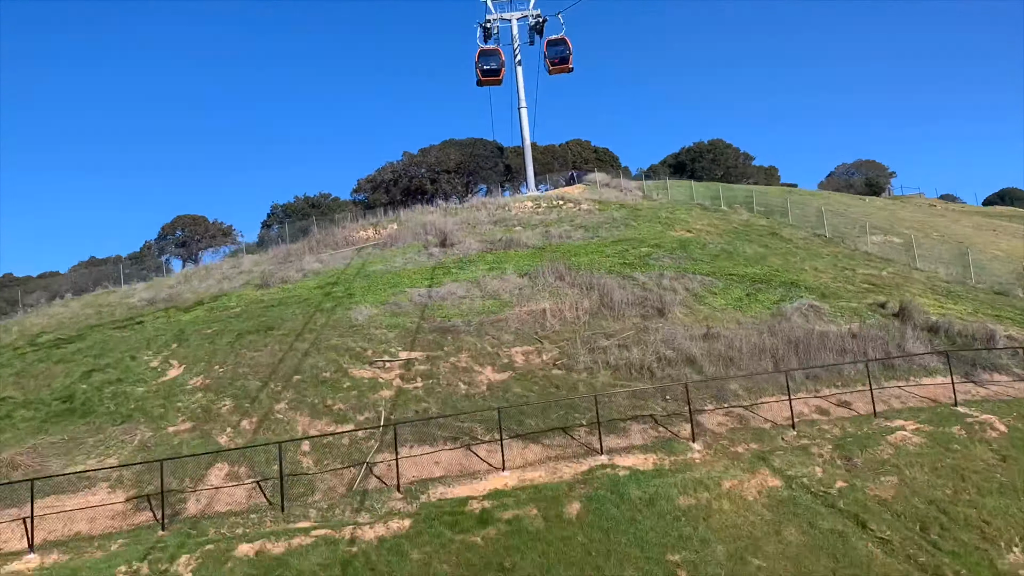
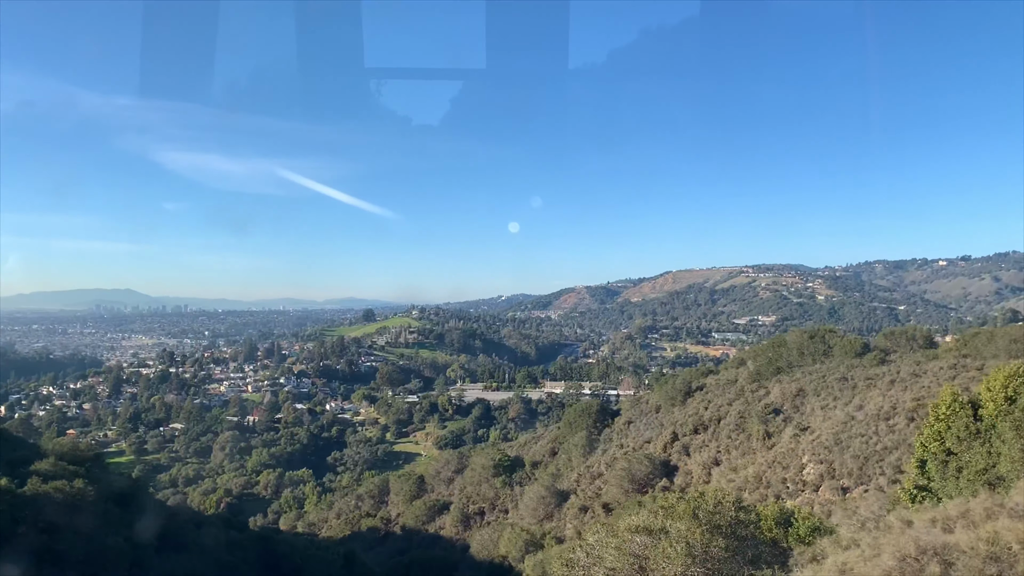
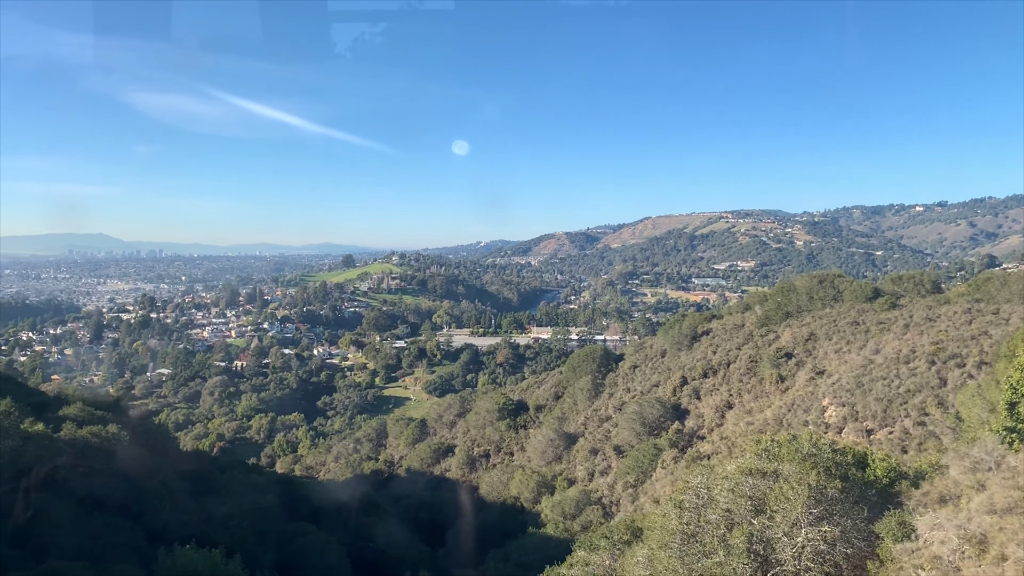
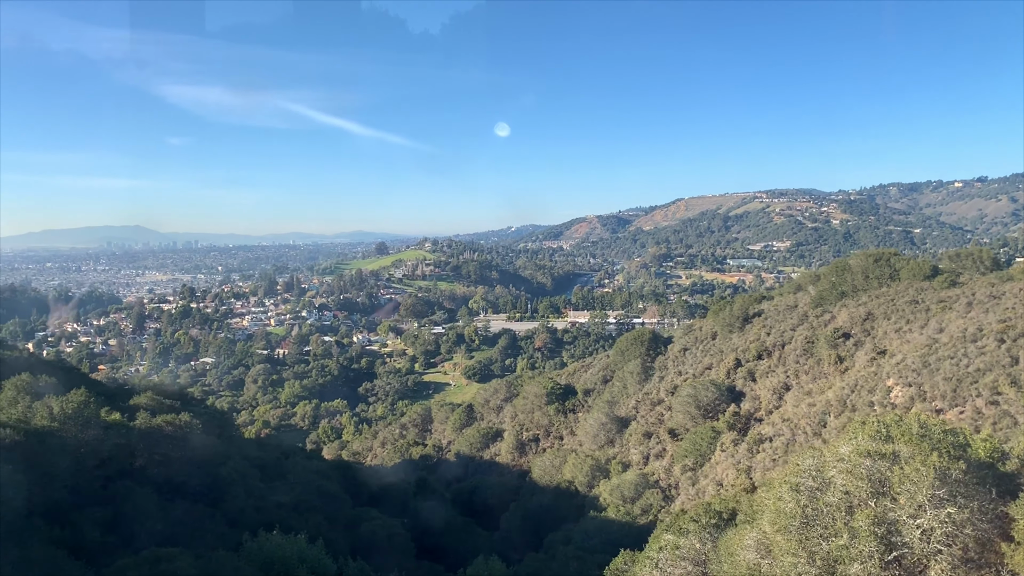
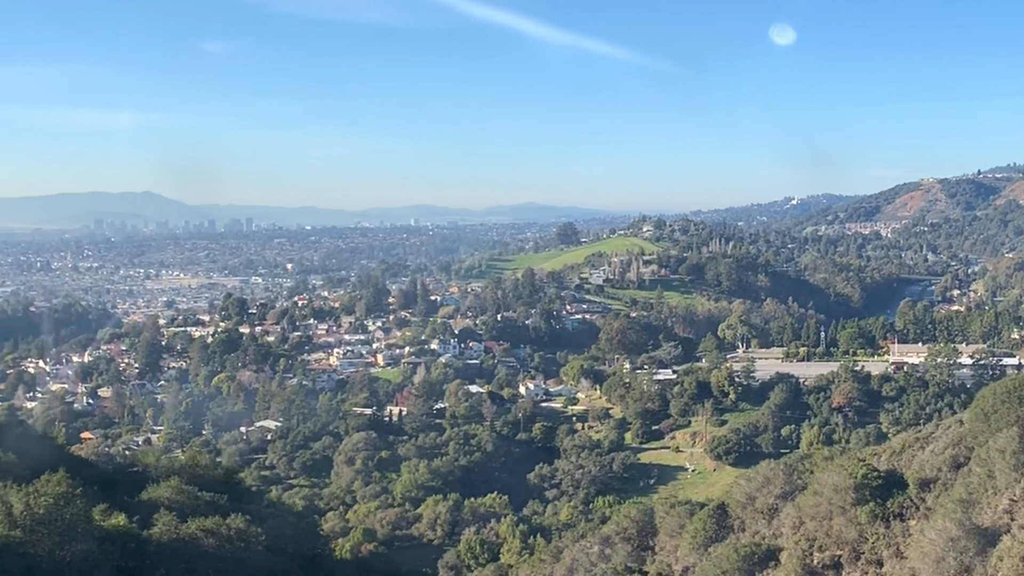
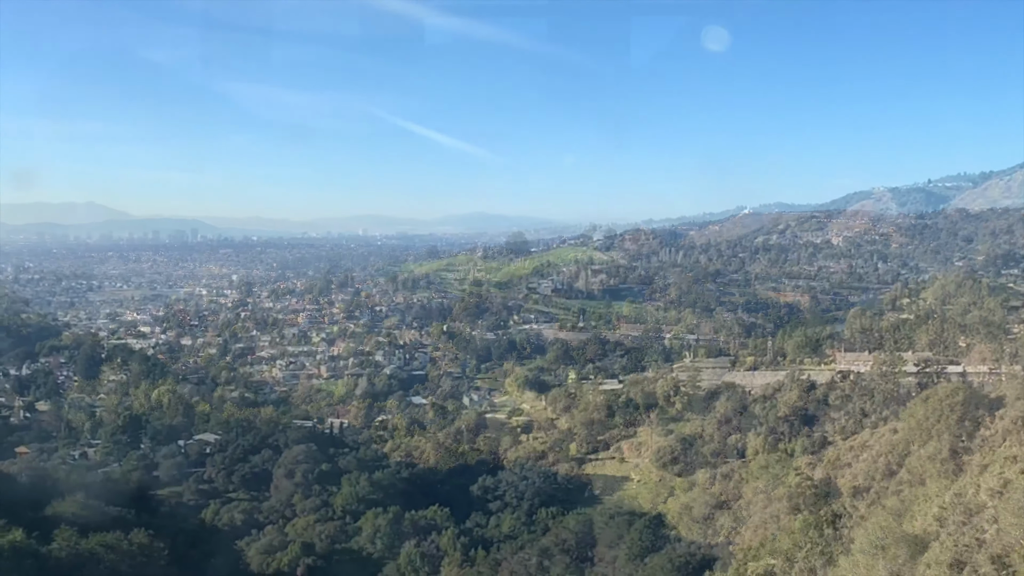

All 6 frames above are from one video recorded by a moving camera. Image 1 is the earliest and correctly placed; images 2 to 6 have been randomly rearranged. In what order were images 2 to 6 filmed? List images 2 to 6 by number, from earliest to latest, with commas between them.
2, 3, 4, 6, 5
